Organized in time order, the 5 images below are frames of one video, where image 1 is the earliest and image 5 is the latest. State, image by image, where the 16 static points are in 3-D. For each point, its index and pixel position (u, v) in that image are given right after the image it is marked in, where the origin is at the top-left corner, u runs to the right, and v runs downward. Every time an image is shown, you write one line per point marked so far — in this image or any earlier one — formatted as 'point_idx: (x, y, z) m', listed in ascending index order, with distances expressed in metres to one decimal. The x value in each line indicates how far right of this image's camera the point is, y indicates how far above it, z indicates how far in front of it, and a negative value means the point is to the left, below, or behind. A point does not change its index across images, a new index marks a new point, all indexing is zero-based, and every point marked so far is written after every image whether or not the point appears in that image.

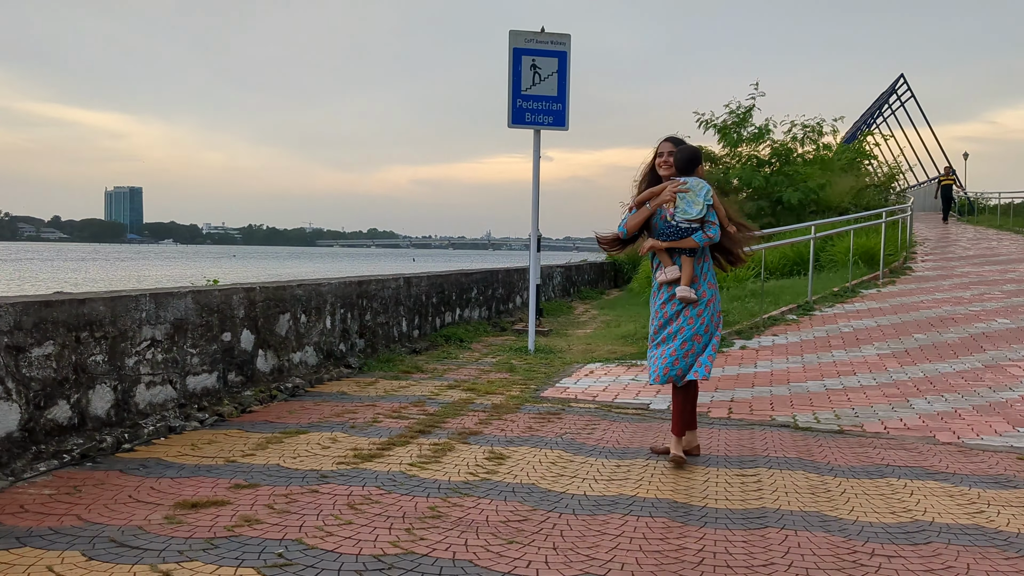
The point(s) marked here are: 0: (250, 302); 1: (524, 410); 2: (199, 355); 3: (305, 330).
0: (-1.5, -0.1, +5.5) m
1: (+0.1, -0.7, +5.3) m
2: (-1.6, -0.3, +5.0) m
3: (-1.3, -0.3, +6.2) m
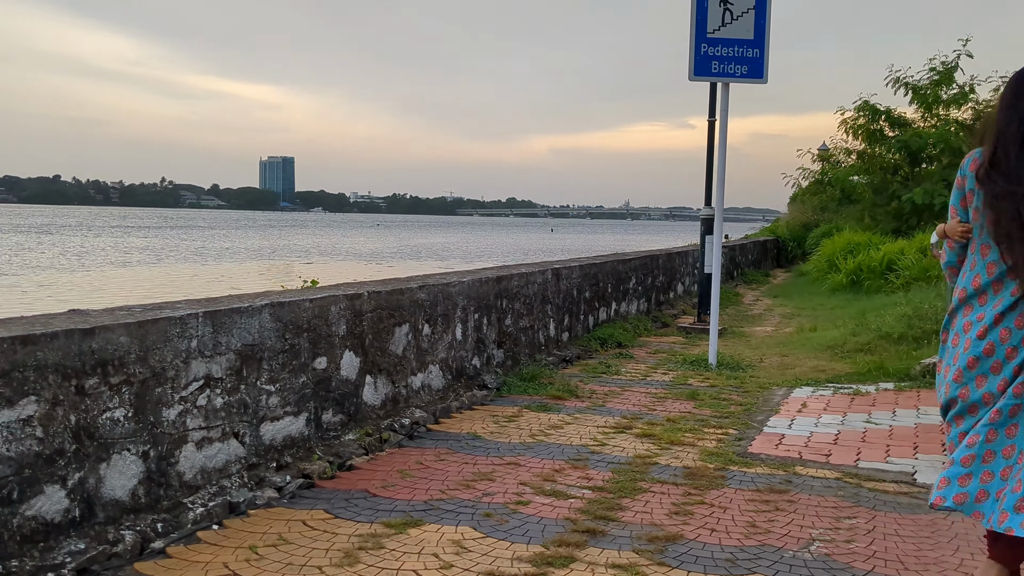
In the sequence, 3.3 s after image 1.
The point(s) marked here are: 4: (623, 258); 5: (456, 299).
0: (-0.7, -0.1, +4.1) m
1: (+0.8, -0.7, +3.6) m
2: (-0.9, -0.4, +3.6) m
3: (-0.4, -0.3, +4.8) m
4: (+1.0, +0.3, +8.5) m
5: (-0.3, -0.1, +5.1) m
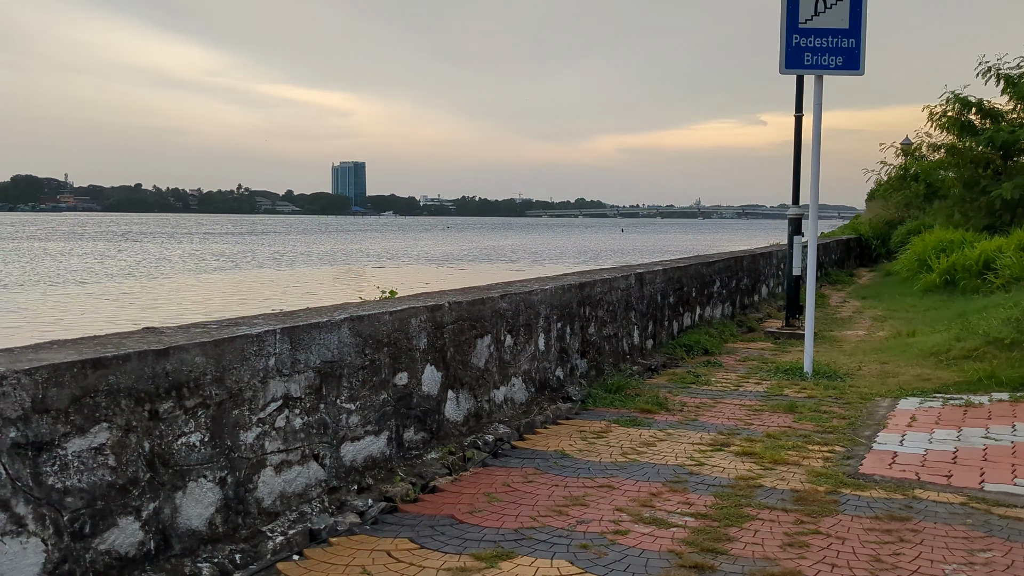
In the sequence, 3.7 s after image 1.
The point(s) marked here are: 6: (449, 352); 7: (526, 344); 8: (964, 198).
0: (-0.3, -0.2, +3.9) m
1: (+1.2, -0.8, +3.3) m
2: (-0.5, -0.4, +3.4) m
3: (0.0, -0.3, +4.5) m
4: (+1.6, +0.2, +8.2) m
5: (+0.1, -0.1, +4.8) m
6: (-0.3, -0.3, +4.0) m
7: (+0.1, -0.3, +4.7) m
8: (+7.3, +1.4, +15.6) m
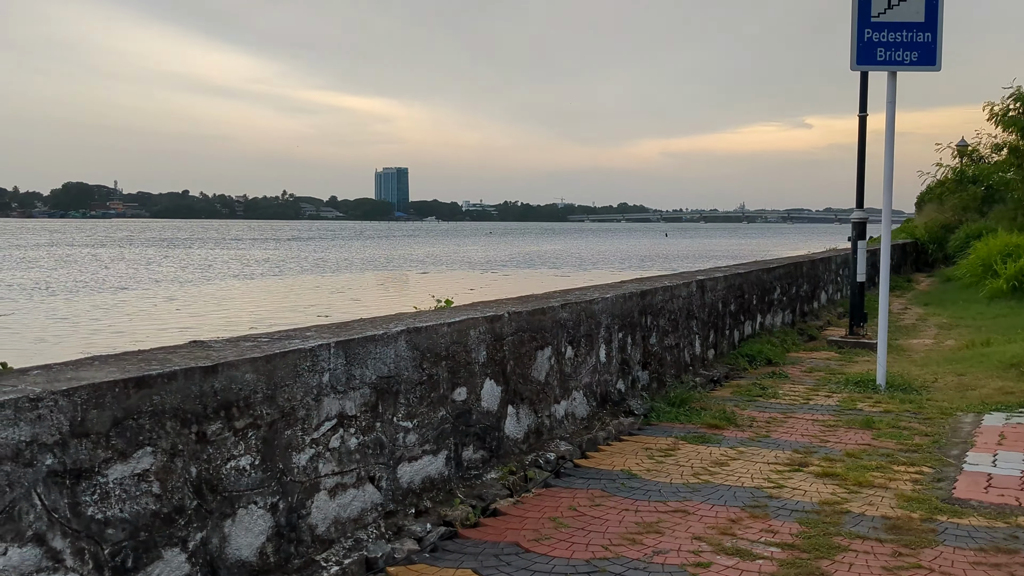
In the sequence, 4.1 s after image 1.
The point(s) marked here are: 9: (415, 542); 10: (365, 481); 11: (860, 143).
0: (-0.1, -0.2, +3.7) m
1: (+1.4, -0.8, +3.1) m
2: (-0.3, -0.5, +3.2) m
3: (+0.3, -0.4, +4.3) m
4: (+2.1, +0.2, +7.9) m
5: (+0.4, -0.1, +4.6) m
6: (0.0, -0.3, +3.8) m
7: (+0.3, -0.3, +4.5) m
8: (+8.0, +1.4, +15.1) m
9: (-0.3, -0.8, +3.0) m
10: (-0.4, -0.6, +2.9) m
11: (+2.8, +1.2, +7.8) m
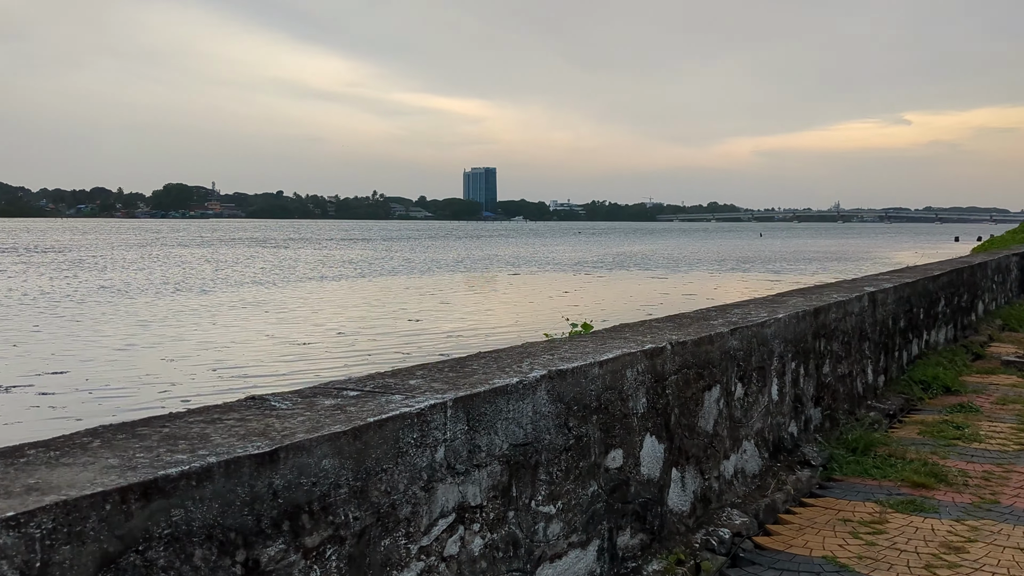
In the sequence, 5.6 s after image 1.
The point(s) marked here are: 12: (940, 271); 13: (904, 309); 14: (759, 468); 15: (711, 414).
0: (+0.4, -0.3, +2.7) m
1: (+1.8, -0.9, +2.0) m
2: (+0.1, -0.5, +2.3) m
3: (+0.8, -0.4, +3.3) m
4: (+2.9, +0.1, +6.8) m
5: (+1.0, -0.2, +3.6) m
6: (+0.5, -0.4, +2.8) m
7: (+0.9, -0.4, +3.5) m
8: (+9.5, +1.2, +13.4) m
9: (+0.1, -0.8, +2.0) m
10: (0.0, -0.6, +2.0) m
11: (+3.6, +1.1, +6.6) m
12: (+3.2, +0.1, +7.2) m
13: (+2.3, -0.1, +5.7) m
14: (+0.9, -0.6, +3.5) m
15: (+0.6, -0.4, +3.1) m
